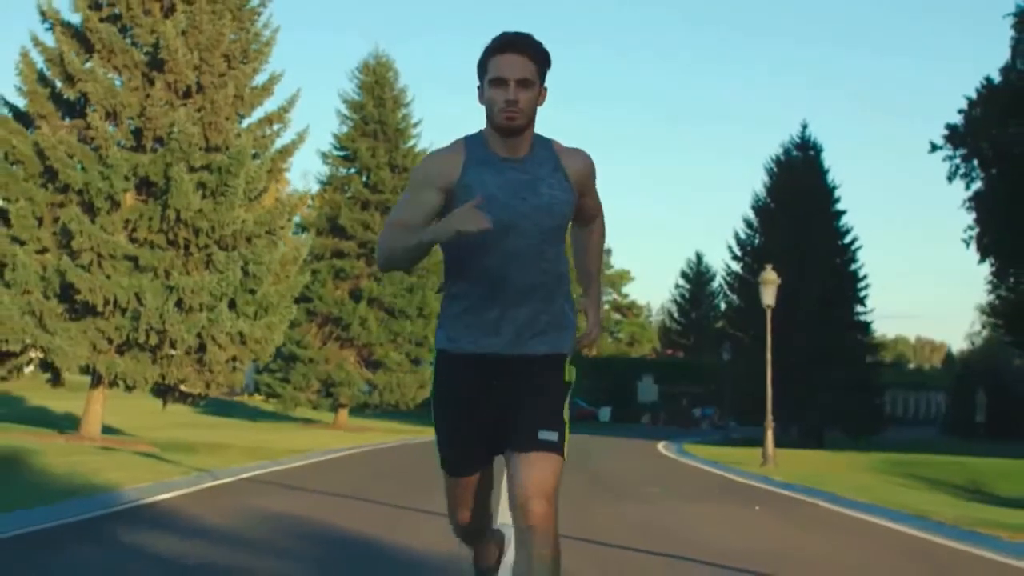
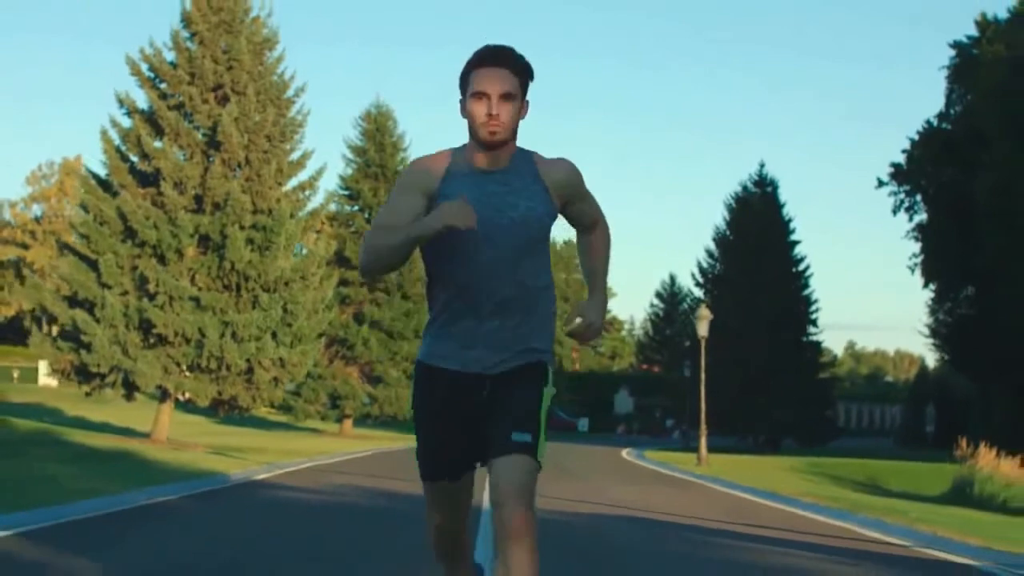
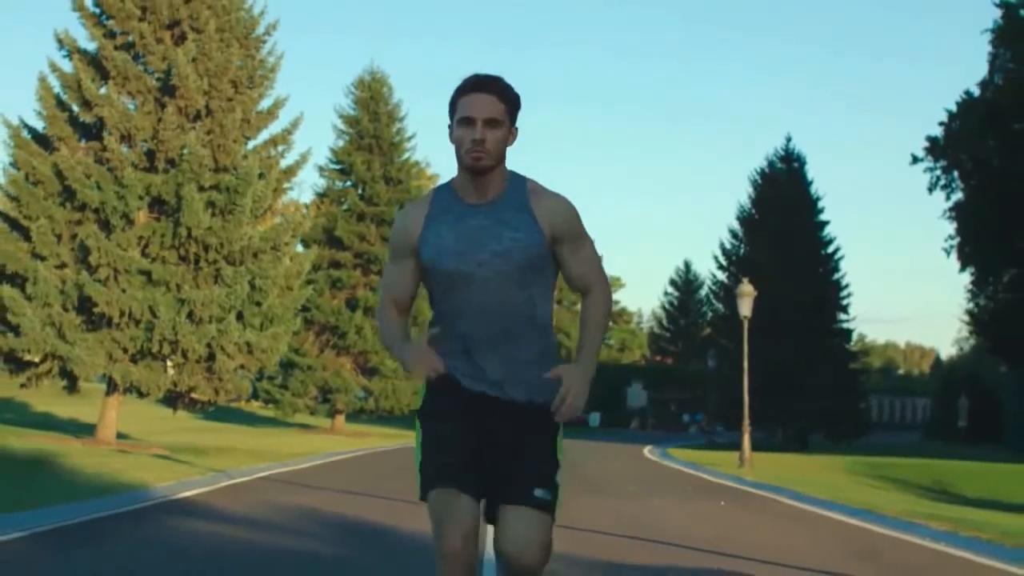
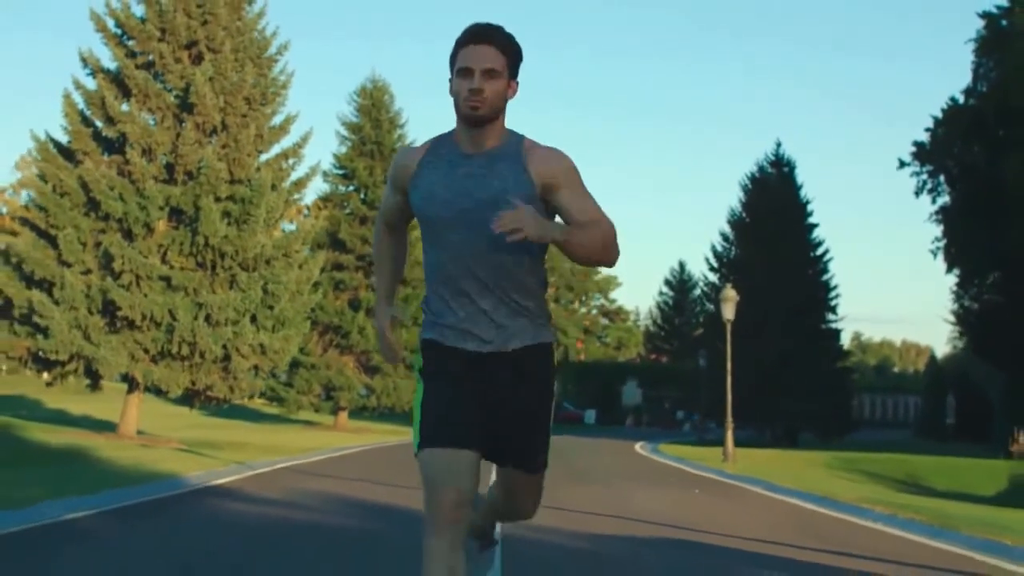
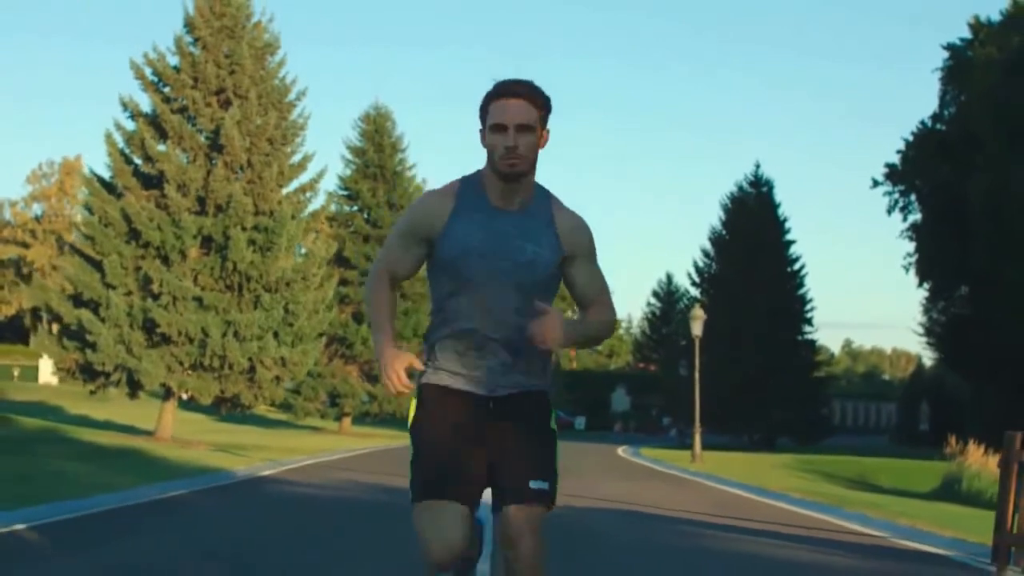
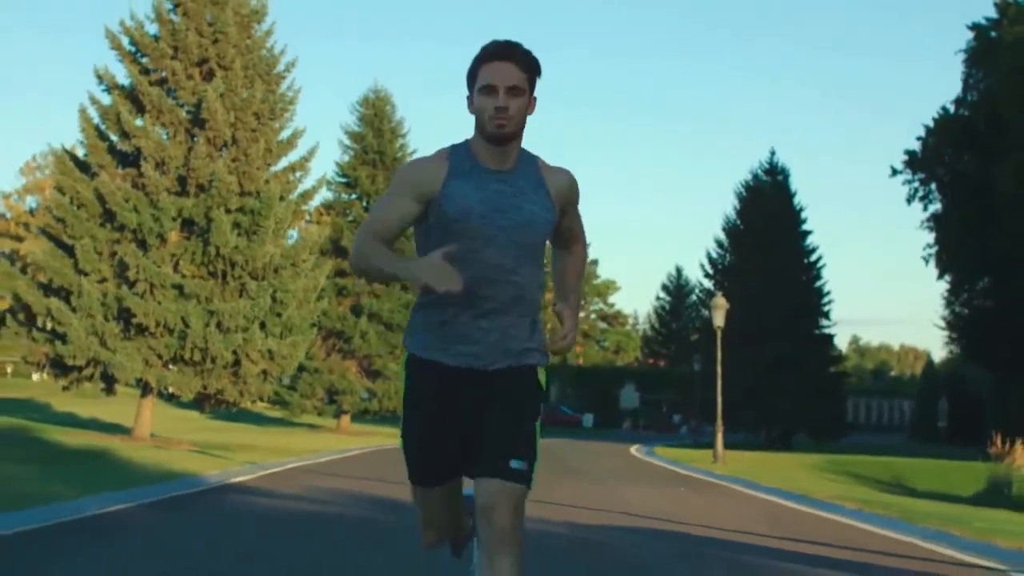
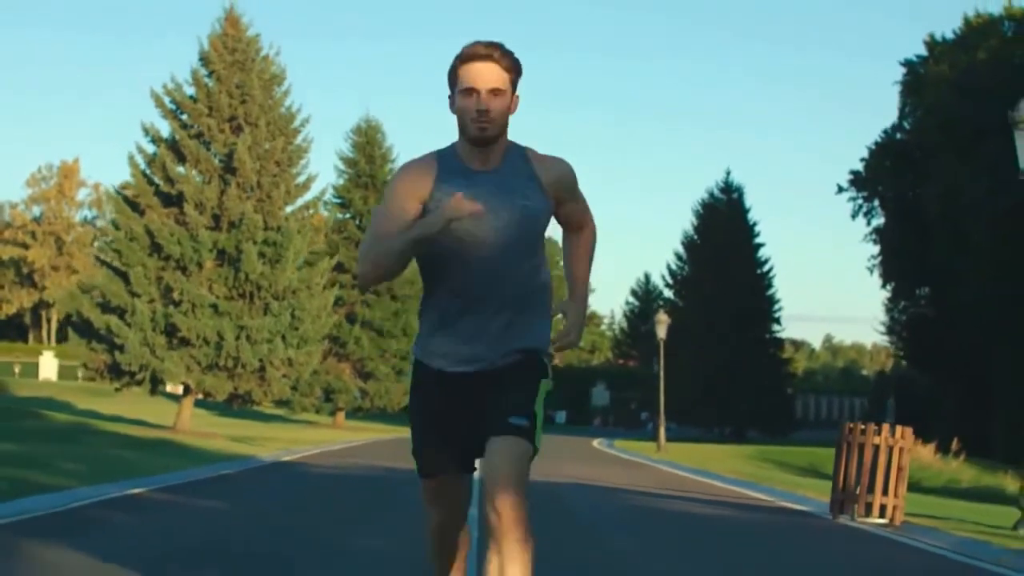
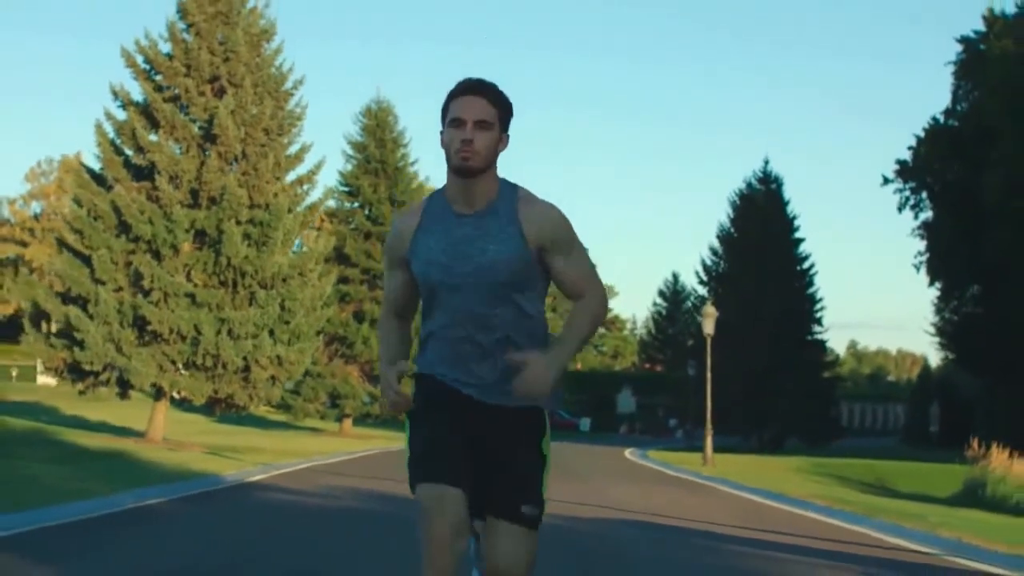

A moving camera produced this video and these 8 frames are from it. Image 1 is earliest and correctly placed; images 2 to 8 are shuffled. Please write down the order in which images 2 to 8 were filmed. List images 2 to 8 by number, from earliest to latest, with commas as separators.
3, 4, 6, 8, 2, 5, 7
